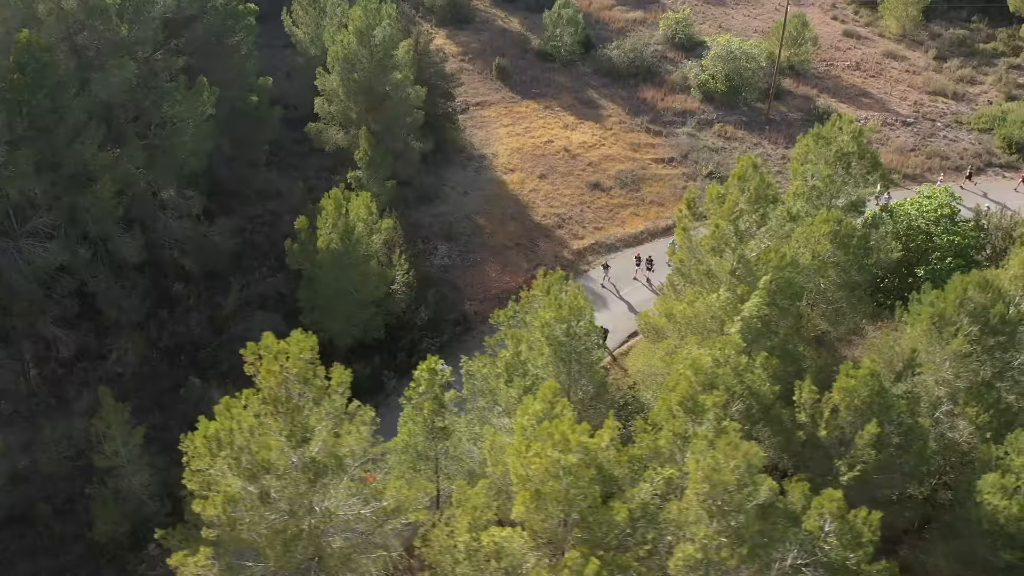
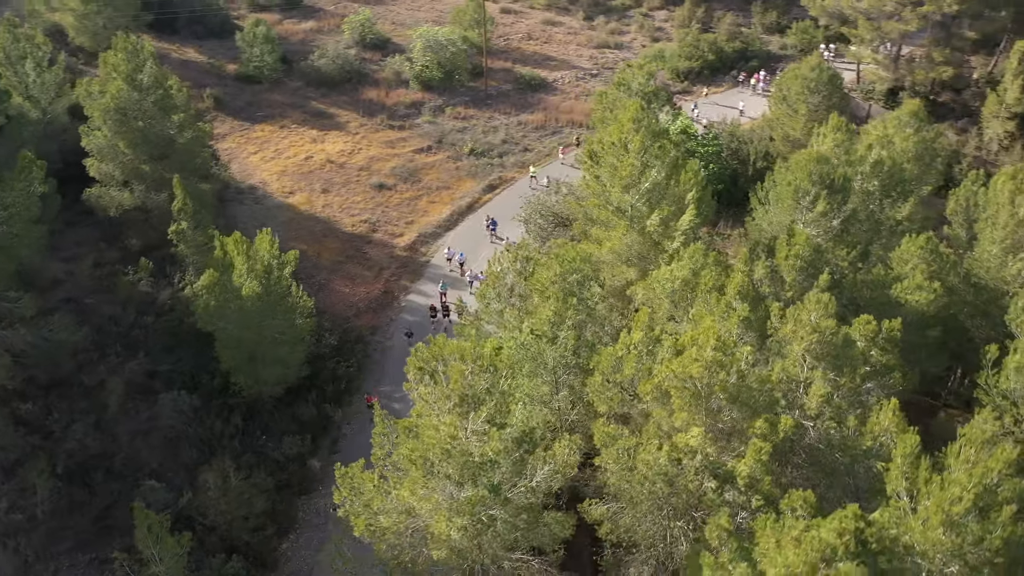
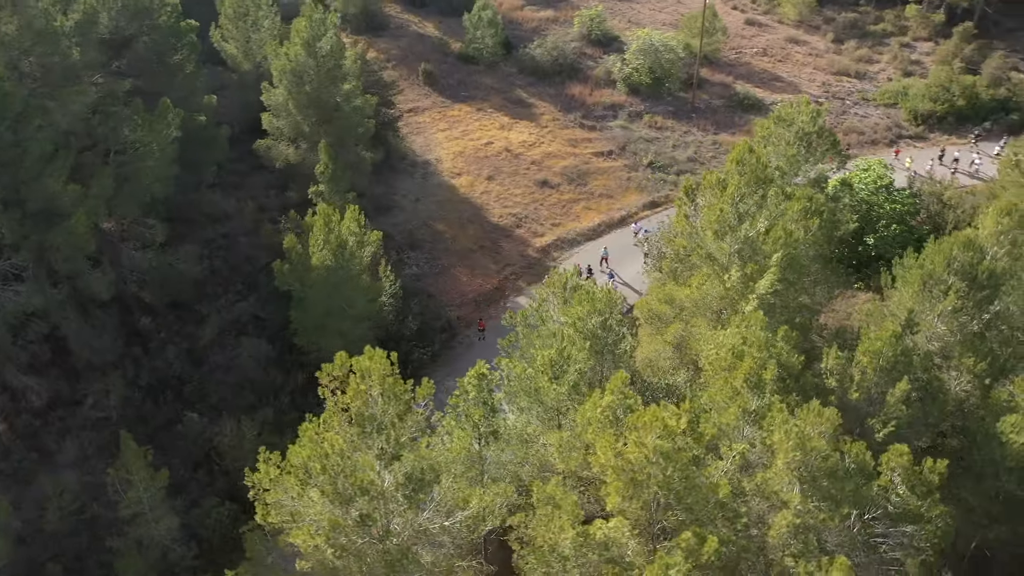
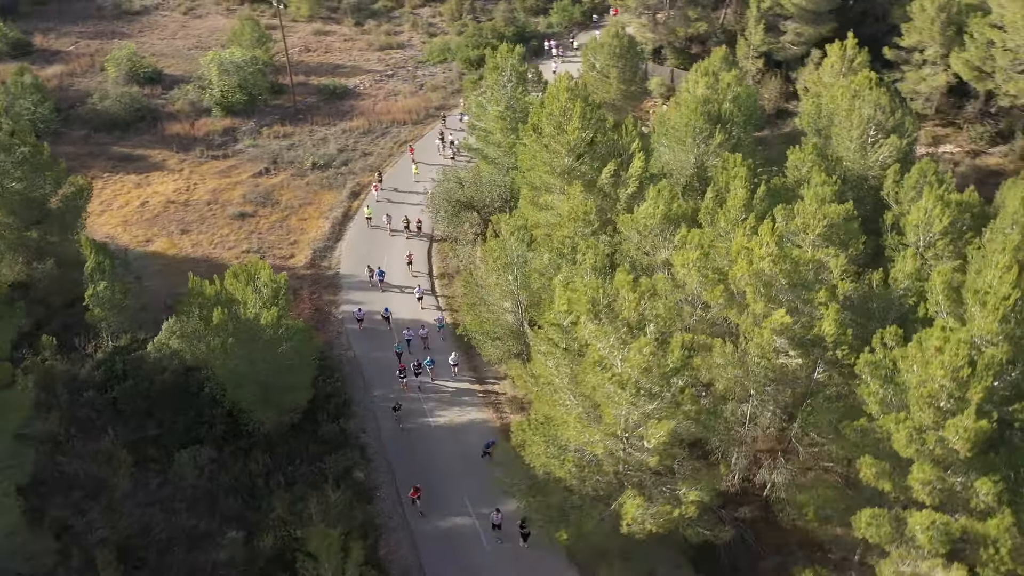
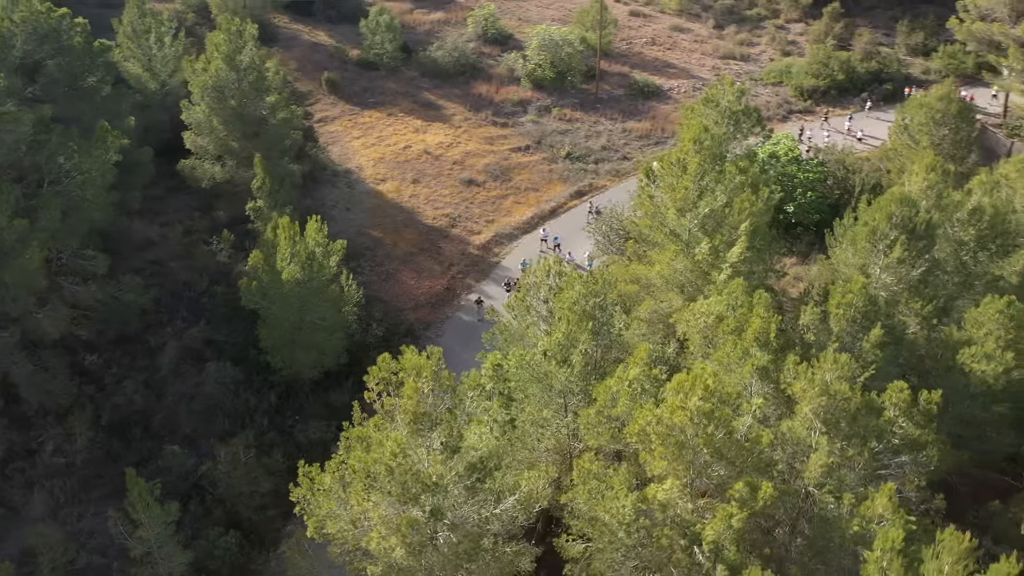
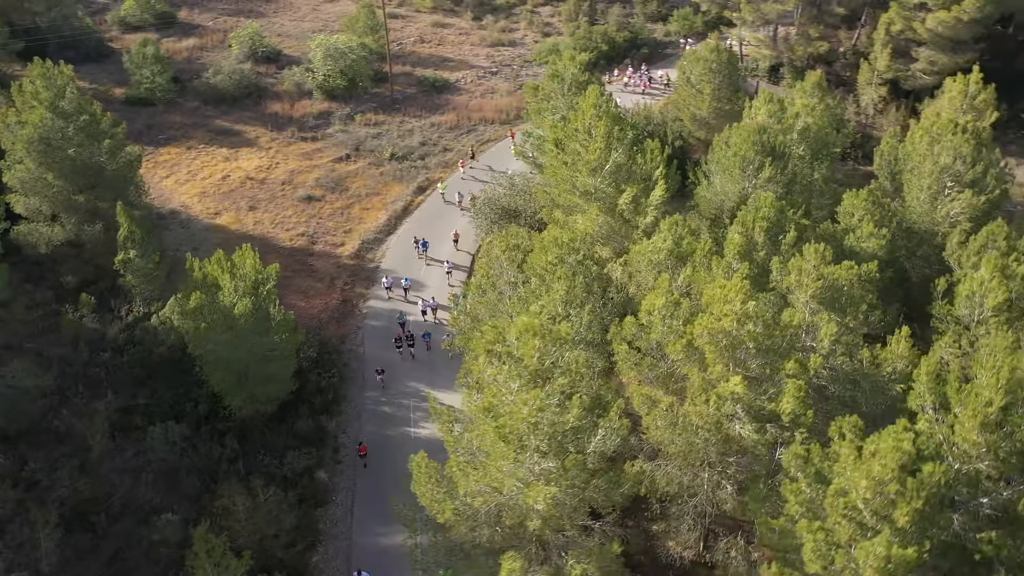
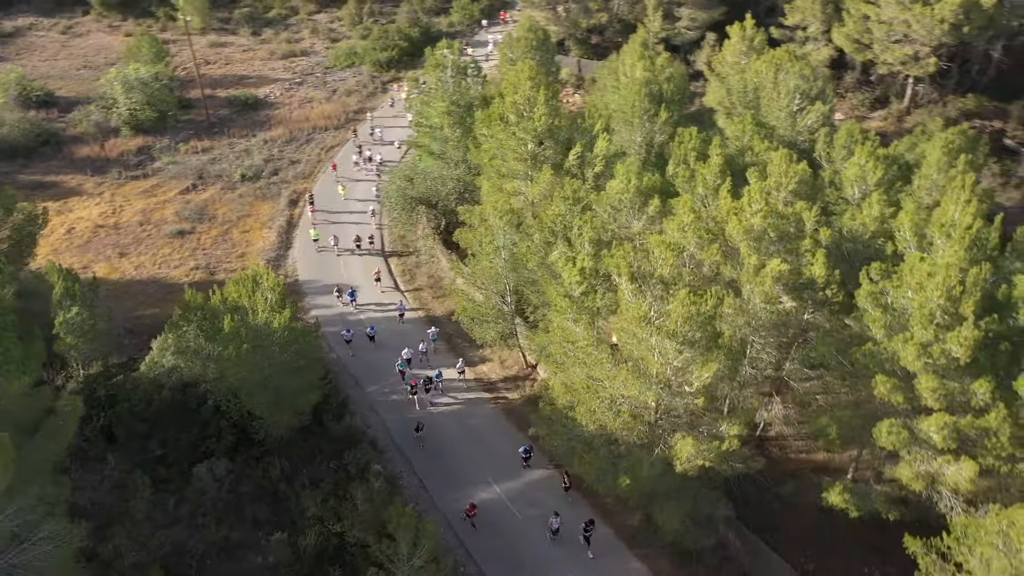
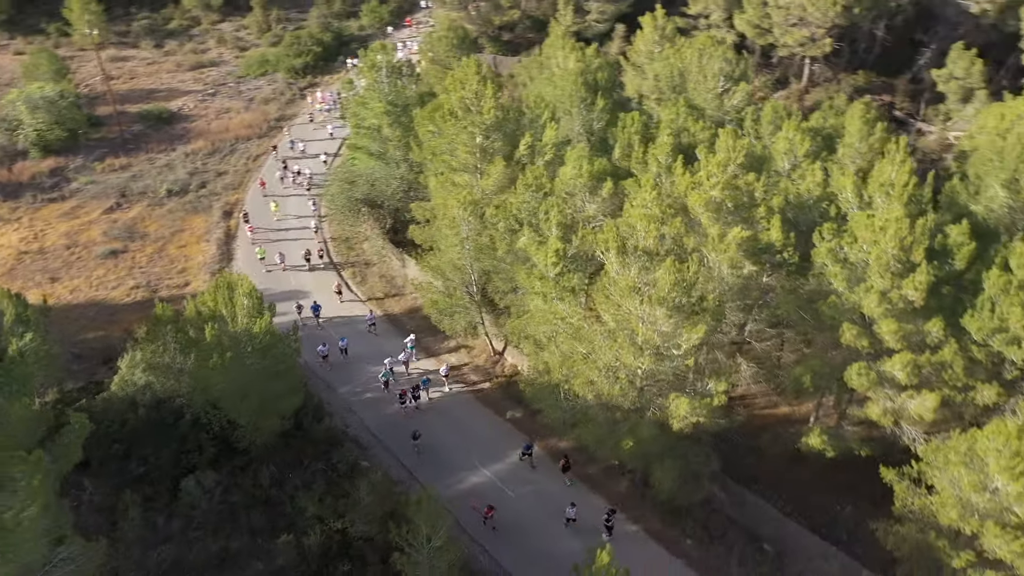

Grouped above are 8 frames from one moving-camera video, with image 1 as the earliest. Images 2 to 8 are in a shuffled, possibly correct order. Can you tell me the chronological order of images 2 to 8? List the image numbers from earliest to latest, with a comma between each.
3, 5, 2, 6, 4, 7, 8
